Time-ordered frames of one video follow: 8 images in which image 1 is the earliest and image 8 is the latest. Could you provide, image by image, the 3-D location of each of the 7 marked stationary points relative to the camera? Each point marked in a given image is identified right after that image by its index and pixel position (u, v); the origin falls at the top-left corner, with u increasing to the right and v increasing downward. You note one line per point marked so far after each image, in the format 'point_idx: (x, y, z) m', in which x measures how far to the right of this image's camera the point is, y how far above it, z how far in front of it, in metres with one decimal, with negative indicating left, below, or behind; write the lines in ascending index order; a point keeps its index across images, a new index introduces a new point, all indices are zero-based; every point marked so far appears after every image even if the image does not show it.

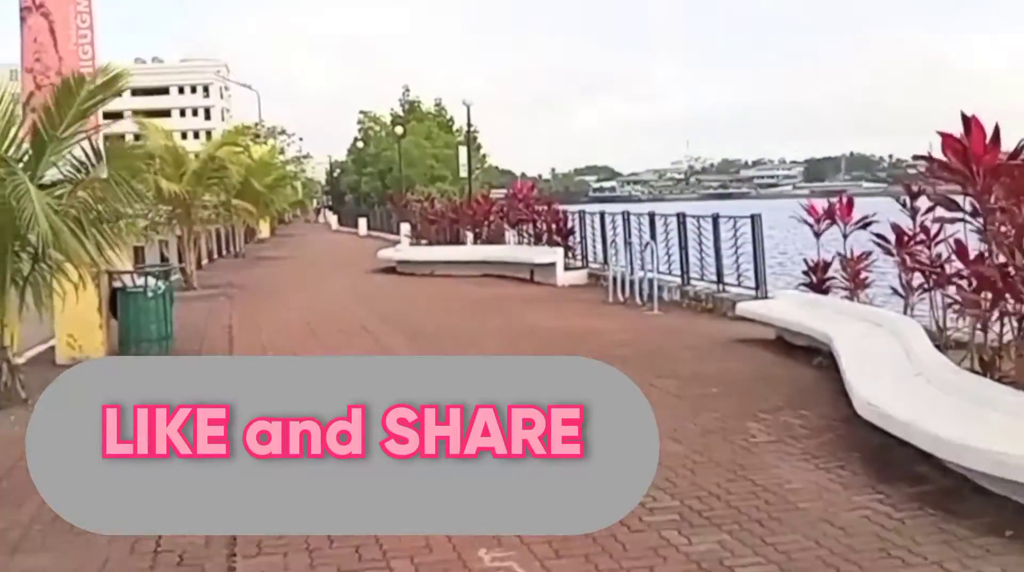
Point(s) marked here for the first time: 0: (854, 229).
0: (+5.2, +0.9, +11.4) m
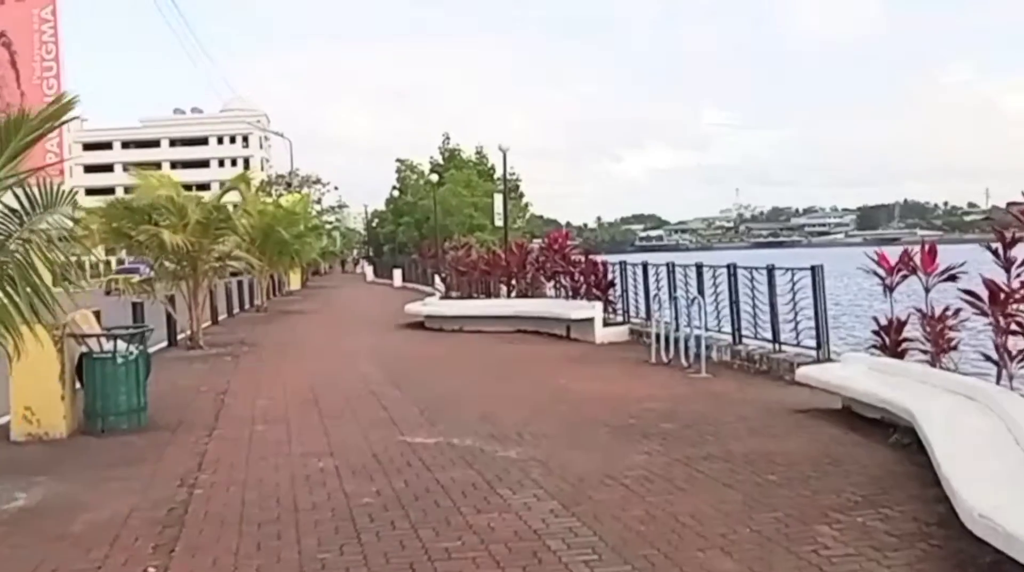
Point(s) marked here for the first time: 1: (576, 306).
0: (+5.5, 0.0, +9.6) m
1: (+1.7, -0.5, +19.0) m
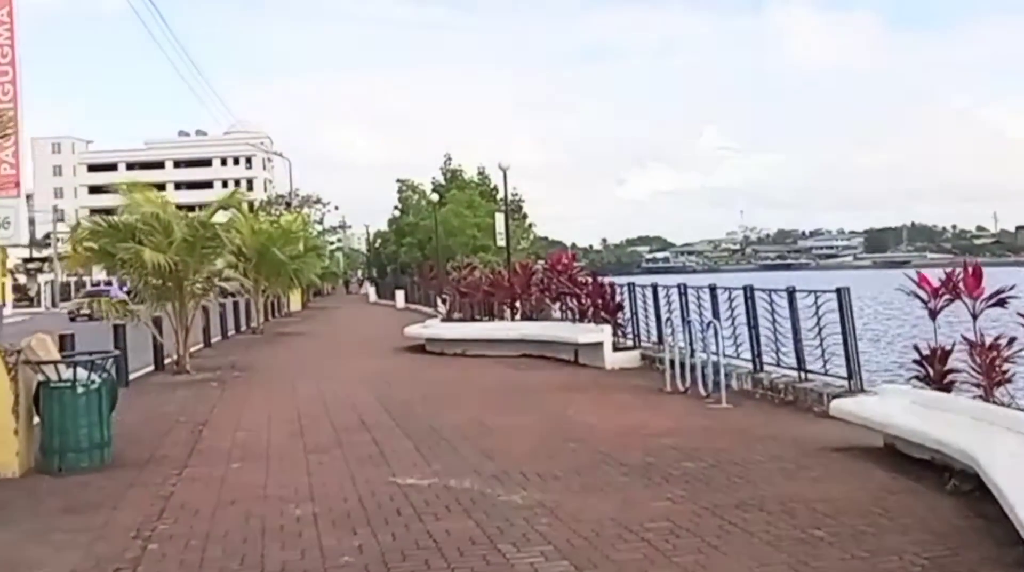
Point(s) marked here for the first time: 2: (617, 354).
0: (+5.5, -0.2, +8.6) m
1: (+1.8, -1.1, +18.1) m
2: (+2.6, -1.7, +17.8) m
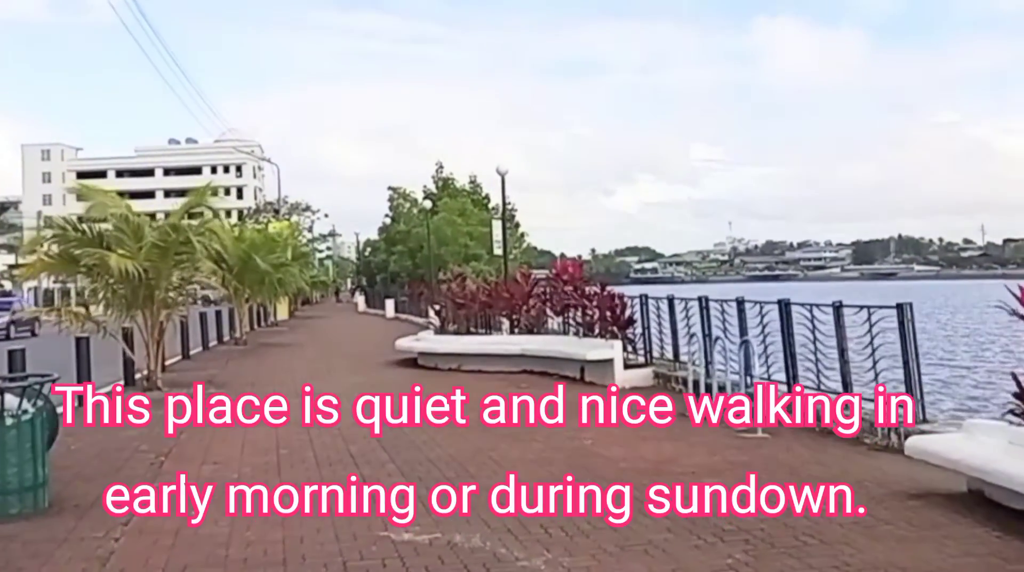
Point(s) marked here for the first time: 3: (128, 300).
0: (+5.7, -0.4, +7.3) m
1: (+1.9, -1.3, +16.6) m
2: (+2.7, -1.9, +16.4) m
3: (-8.2, -0.3, +16.1) m
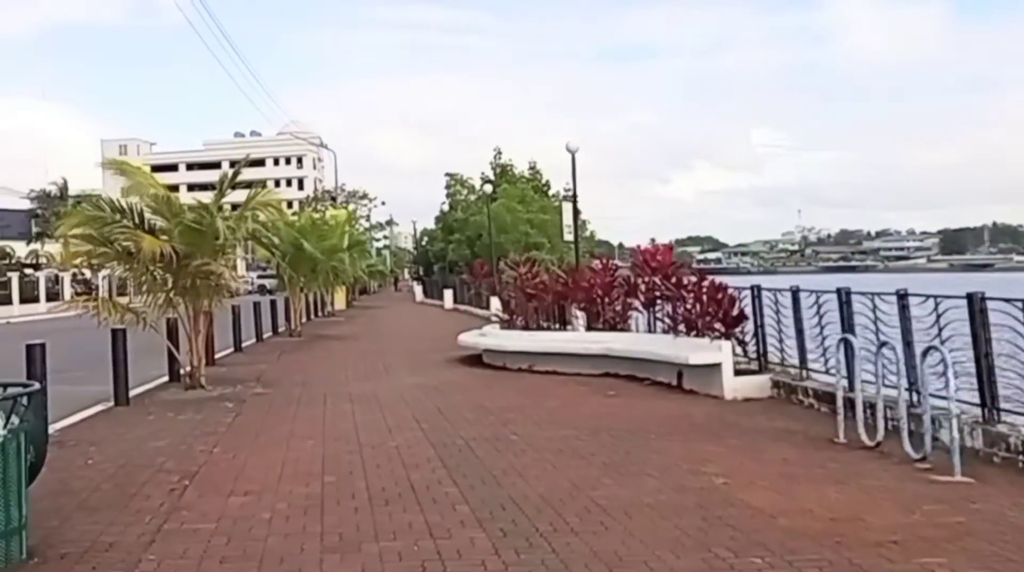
0: (+6.6, -0.4, +4.6) m
1: (+3.4, -1.2, +14.3) m
2: (+4.2, -1.7, +13.9) m
3: (-6.6, -0.1, +14.4) m
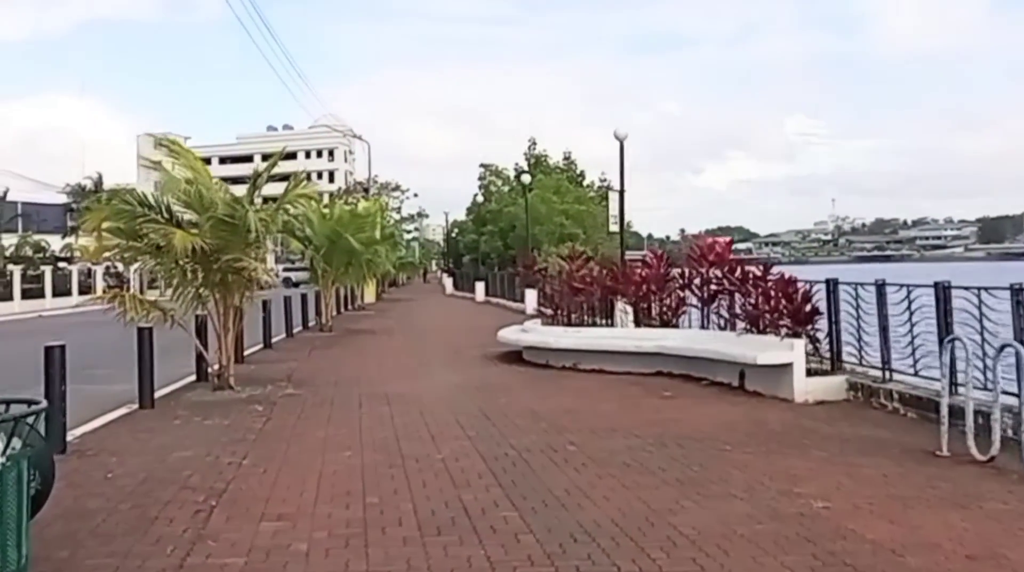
0: (+7.1, -0.3, +3.4) m
1: (+4.3, -1.0, +13.1) m
2: (+5.1, -1.6, +12.8) m
3: (-5.7, 0.0, +13.7) m
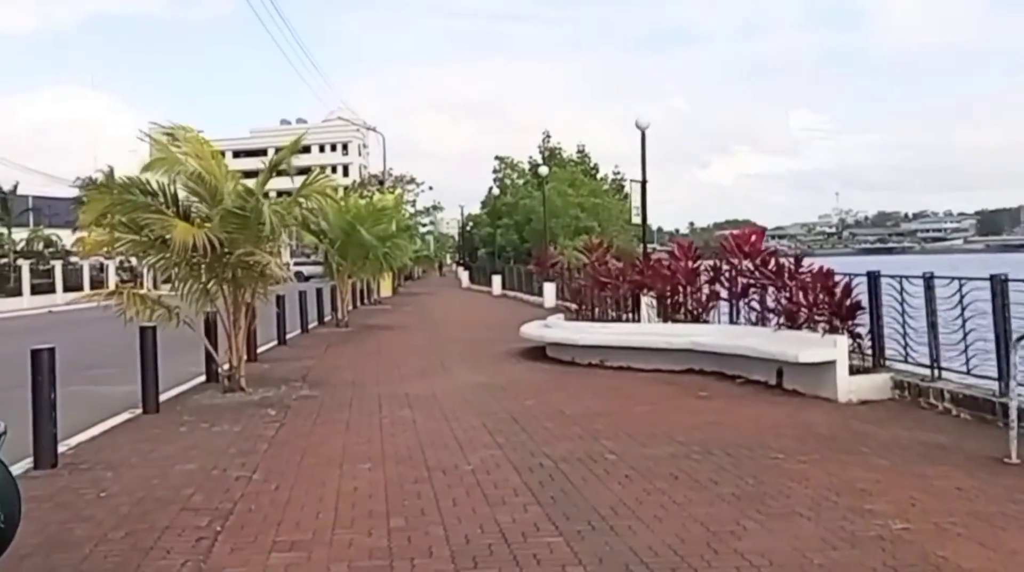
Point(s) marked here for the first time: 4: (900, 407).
0: (+7.3, -0.3, +2.5) m
1: (+4.7, -0.9, +12.3) m
2: (+5.5, -1.5, +11.9) m
3: (-5.3, +0.1, +13.0) m
4: (+6.6, -2.1, +12.8) m
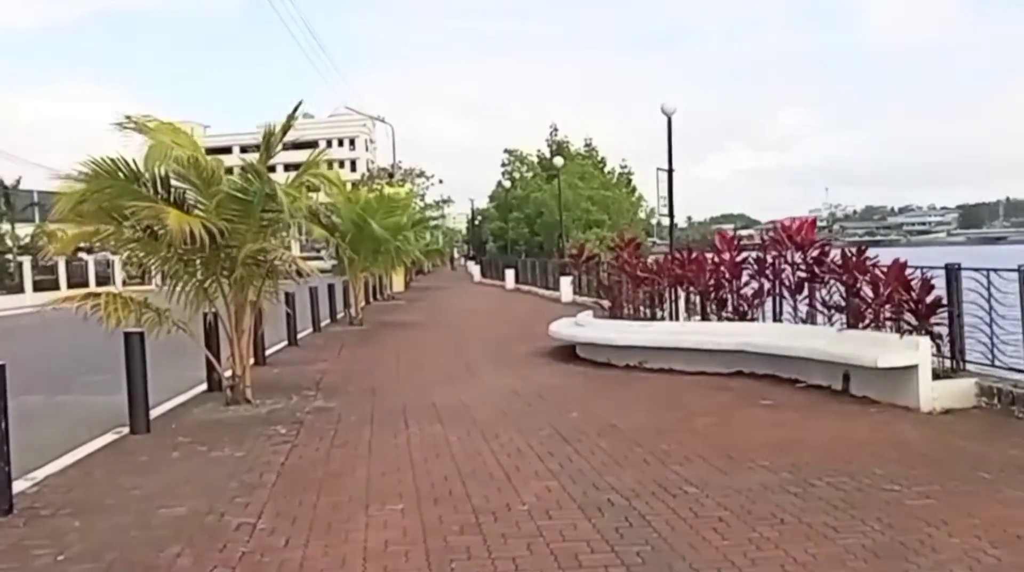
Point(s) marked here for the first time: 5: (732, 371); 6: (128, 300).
0: (+7.8, -0.3, +0.9) m
1: (+5.3, -0.8, +10.8) m
2: (+6.1, -1.4, +10.4) m
3: (-4.7, +0.2, +11.6) m
4: (+7.2, -2.0, +11.2) m
5: (+4.1, -1.6, +13.5) m
6: (-5.6, -0.1, +11.3) m
